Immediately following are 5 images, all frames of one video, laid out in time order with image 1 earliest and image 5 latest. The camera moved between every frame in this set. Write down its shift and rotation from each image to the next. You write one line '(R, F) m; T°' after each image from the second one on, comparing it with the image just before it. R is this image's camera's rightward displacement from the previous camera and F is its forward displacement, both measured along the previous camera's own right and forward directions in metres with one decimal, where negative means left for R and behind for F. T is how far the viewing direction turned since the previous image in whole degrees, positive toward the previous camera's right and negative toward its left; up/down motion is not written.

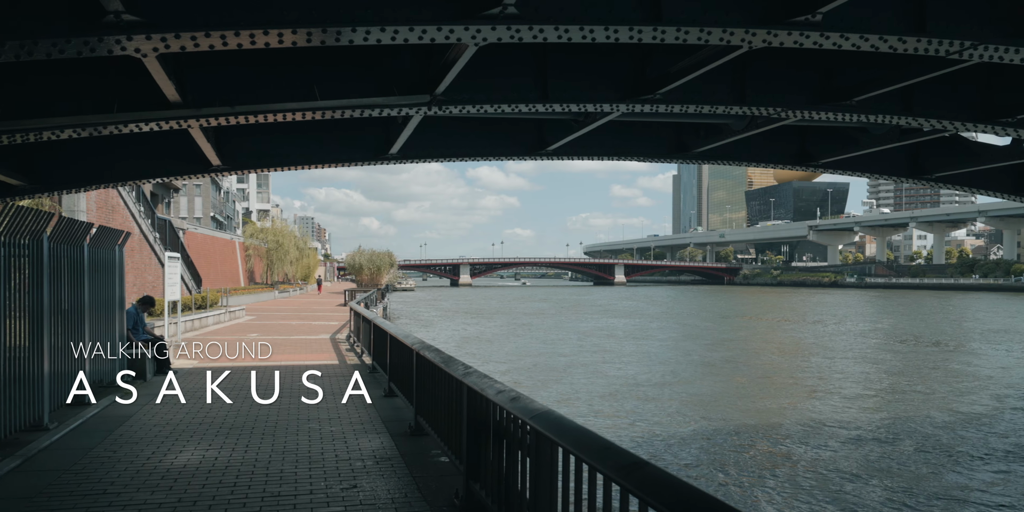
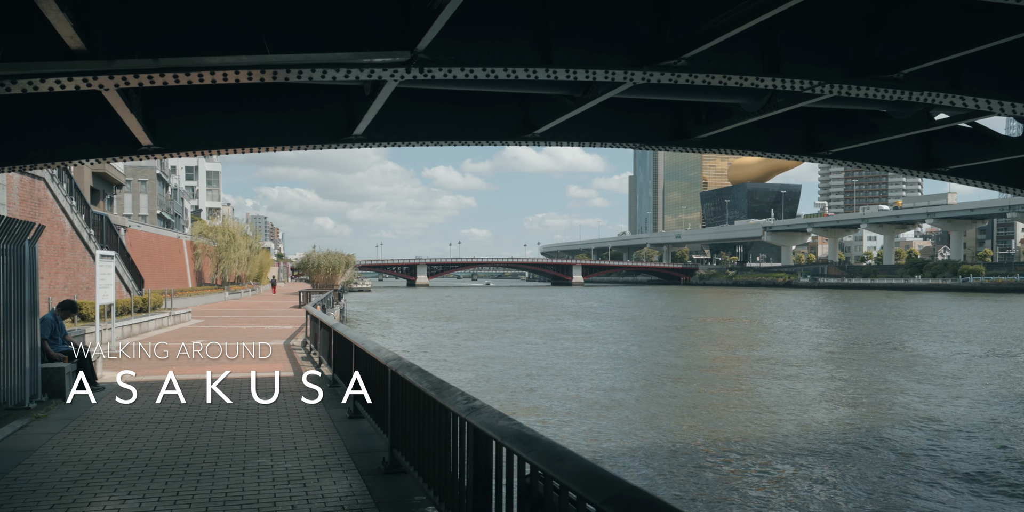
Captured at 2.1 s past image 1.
(-0.3, +1.3) m; +3°
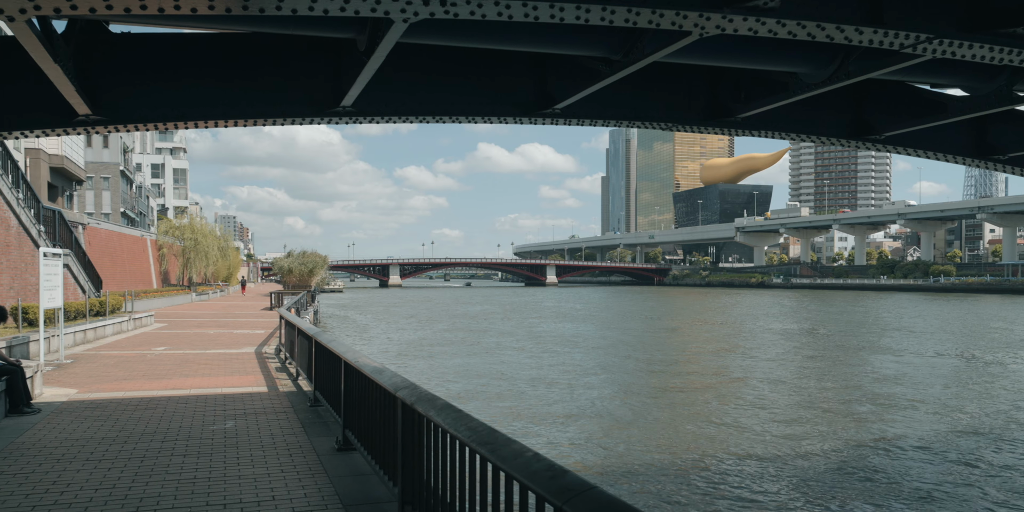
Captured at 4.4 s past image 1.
(-0.5, +1.4) m; +2°
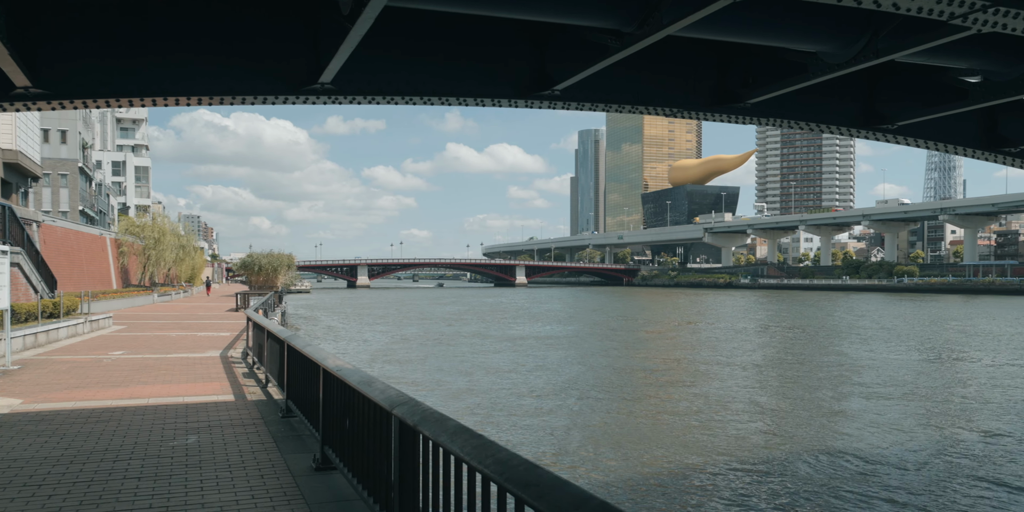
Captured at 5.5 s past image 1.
(-0.3, +0.7) m; +2°
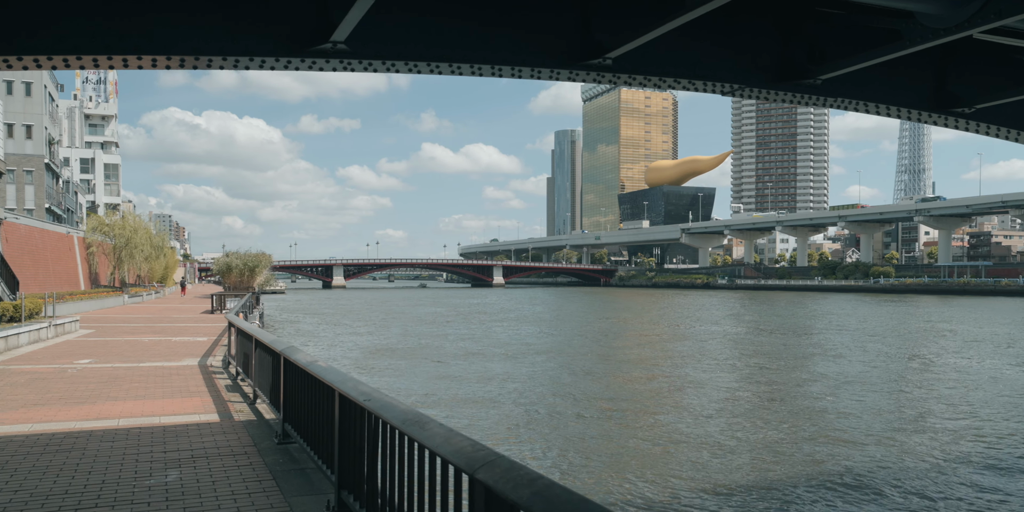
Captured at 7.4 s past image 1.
(-0.6, +1.1) m; +2°
